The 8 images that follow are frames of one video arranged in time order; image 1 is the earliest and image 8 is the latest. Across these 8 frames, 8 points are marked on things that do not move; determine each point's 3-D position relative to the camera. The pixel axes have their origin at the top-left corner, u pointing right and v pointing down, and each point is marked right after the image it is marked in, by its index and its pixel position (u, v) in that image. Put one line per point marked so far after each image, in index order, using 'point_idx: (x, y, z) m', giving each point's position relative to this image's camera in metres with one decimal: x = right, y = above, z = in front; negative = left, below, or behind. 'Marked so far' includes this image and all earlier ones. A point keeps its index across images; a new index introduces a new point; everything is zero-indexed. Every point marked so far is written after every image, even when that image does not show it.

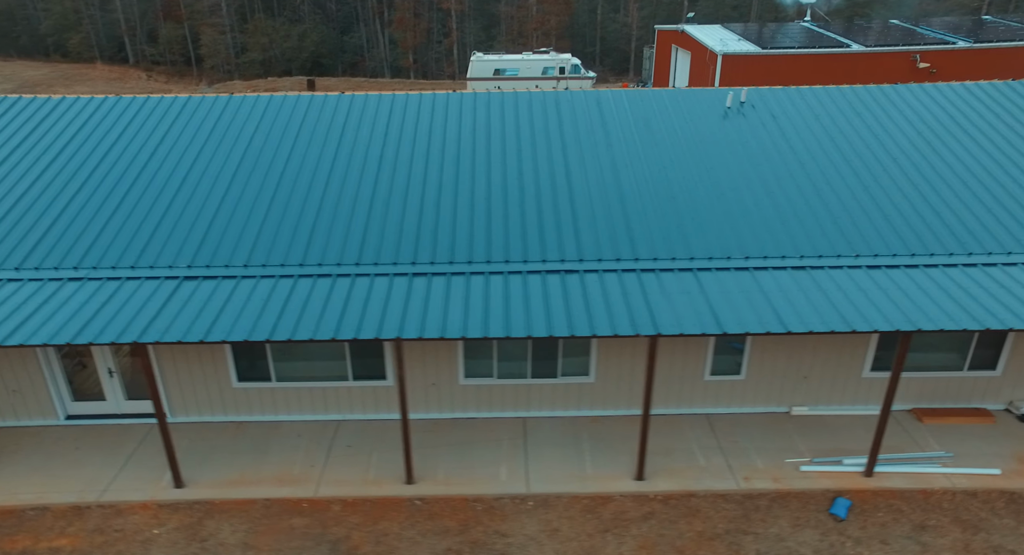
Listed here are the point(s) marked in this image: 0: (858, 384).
0: (+4.6, -1.4, +8.5) m
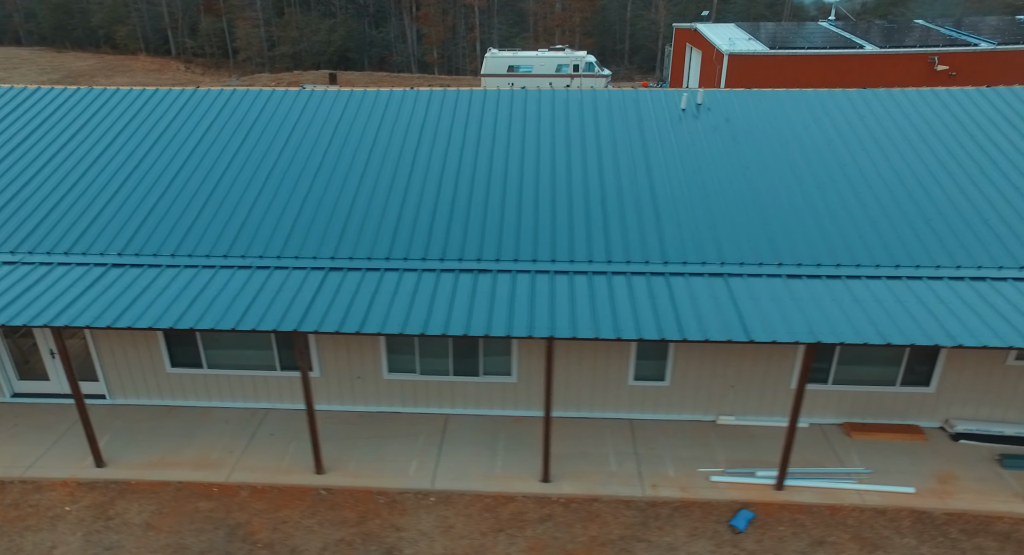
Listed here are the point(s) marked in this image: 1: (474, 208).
0: (+3.6, -1.5, +8.3) m
1: (-0.6, +1.0, +8.9) m
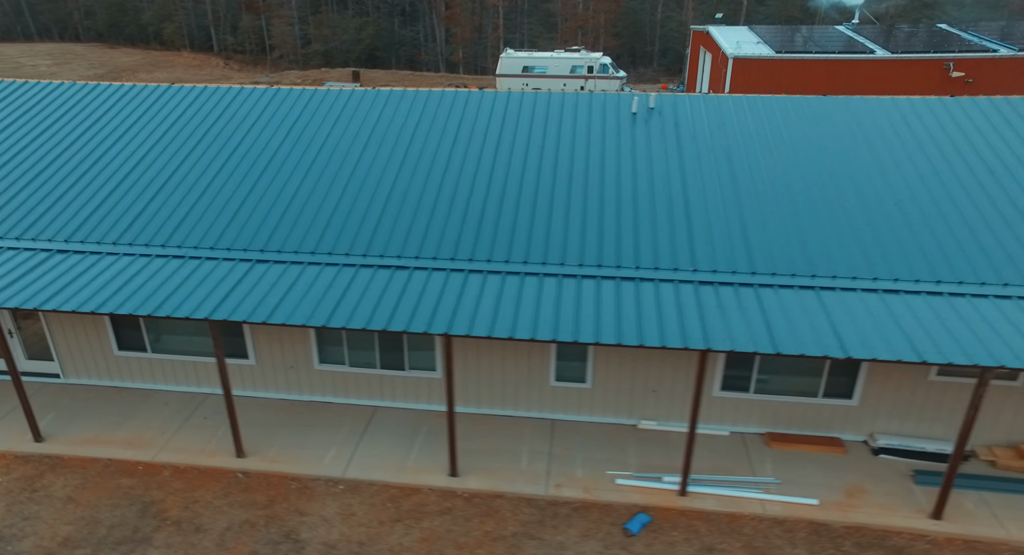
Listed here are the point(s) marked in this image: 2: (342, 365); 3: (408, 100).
0: (+2.6, -1.6, +8.3) m
1: (-1.5, +1.0, +9.1) m
2: (-2.3, -1.2, +8.8) m
3: (-1.9, +3.1, +11.0) m
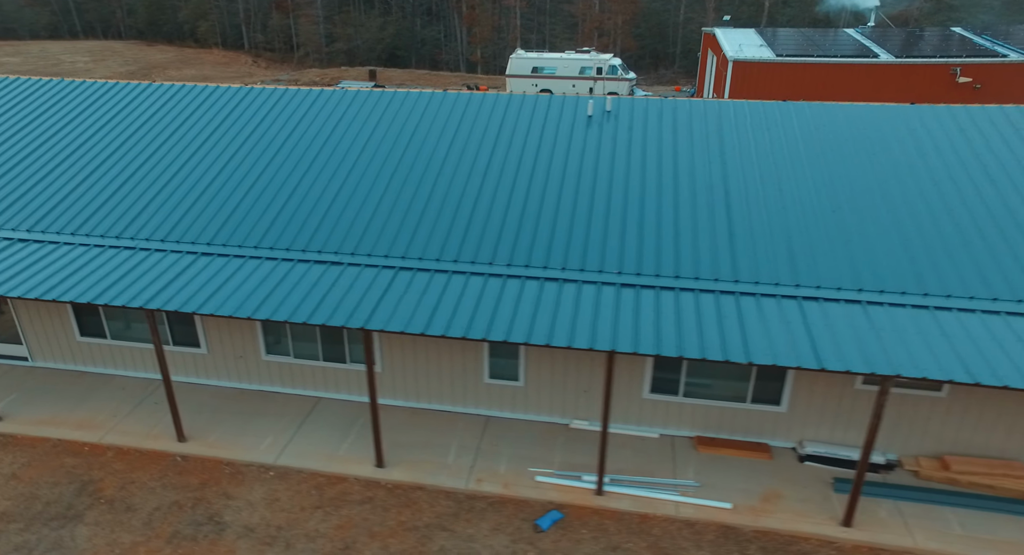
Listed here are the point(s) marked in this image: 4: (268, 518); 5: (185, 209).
0: (+1.7, -1.7, +8.4) m
1: (-2.3, +1.1, +9.4) m
2: (-3.2, -1.1, +9.1) m
3: (-2.6, +3.1, +11.3) m
4: (-2.8, -2.7, +7.3) m
5: (-4.9, +1.0, +9.5) m
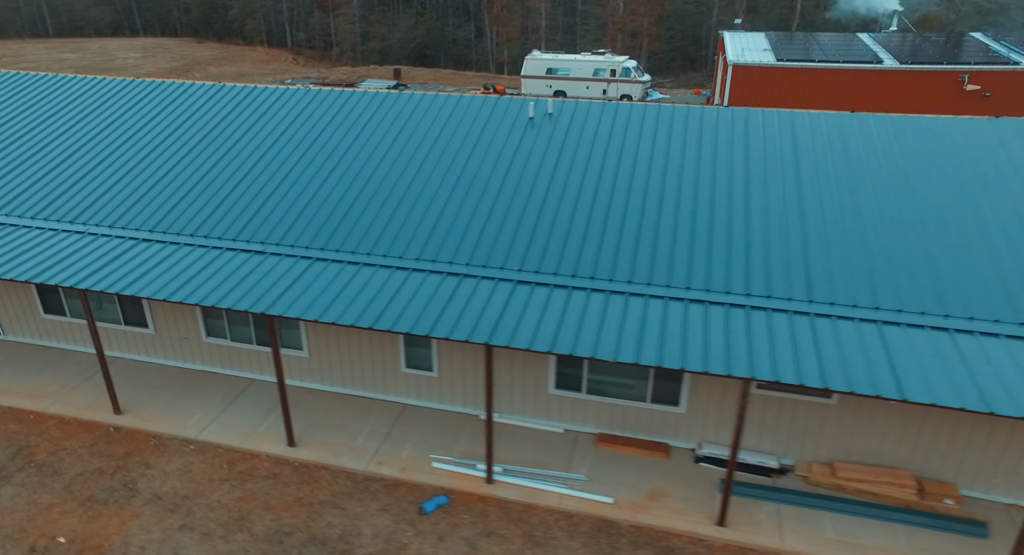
0: (+0.4, -1.6, +8.6) m
1: (-3.4, +1.2, +9.9) m
2: (-4.3, -0.9, +9.6) m
3: (-3.4, +3.3, +11.8) m
4: (-4.1, -2.6, +7.8) m
5: (-5.9, +1.3, +10.1) m
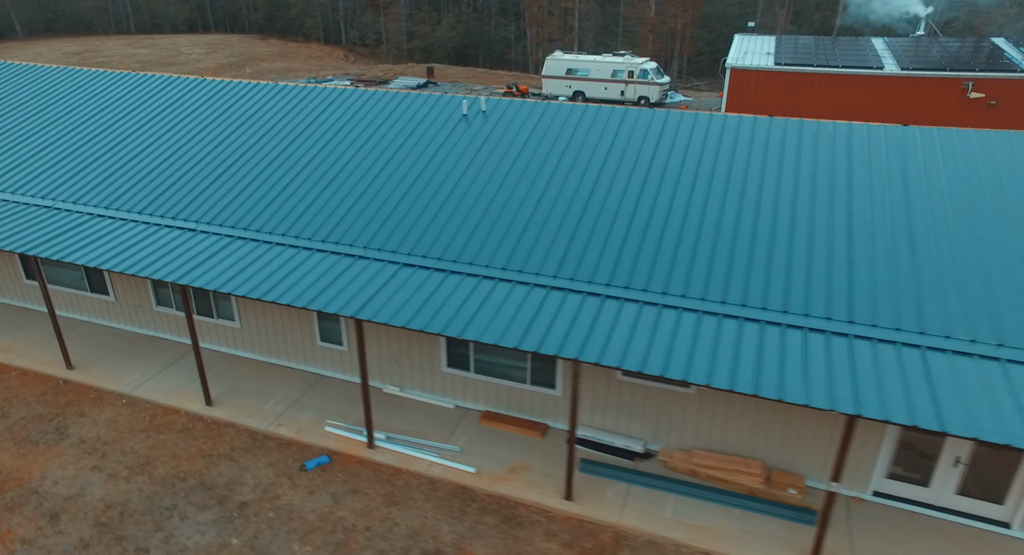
0: (-1.0, -1.4, +9.2) m
1: (-4.6, +1.6, +10.8) m
2: (-5.7, -0.5, +10.6) m
3: (-4.4, +3.7, +12.7) m
4: (-5.7, -2.2, +8.8) m
5: (-7.1, +1.7, +11.3) m
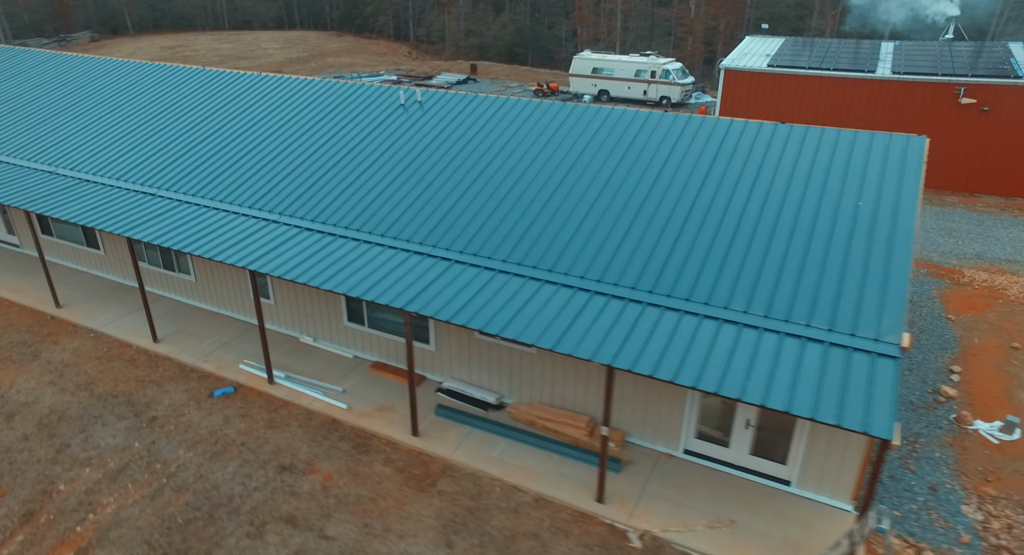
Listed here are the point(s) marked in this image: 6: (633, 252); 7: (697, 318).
0: (-2.8, -0.9, +10.5) m
1: (-6.0, +2.3, +12.5) m
2: (-7.2, +0.3, +12.5) m
3: (-5.5, +4.4, +14.4) m
4: (-7.5, -1.4, +10.7) m
5: (-8.4, +2.6, +13.2) m
6: (+1.7, +0.3, +8.5) m
7: (+2.1, -0.5, +7.4) m
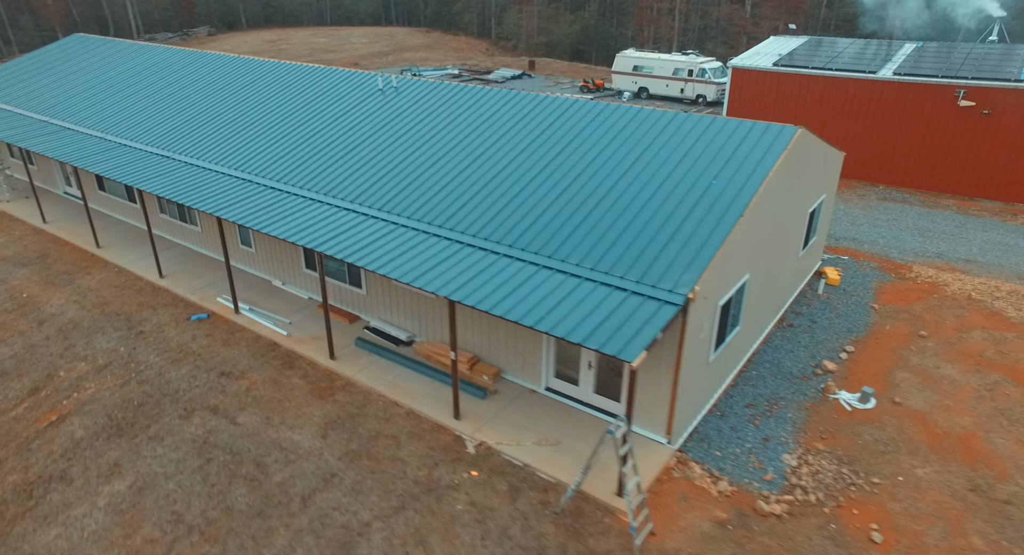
0: (-4.1, 0.0, +12.5) m
1: (-6.8, +3.4, +14.9) m
2: (-8.1, +1.5, +15.0) m
3: (-6.0, +5.4, +16.7) m
4: (-8.7, -0.2, +13.3) m
5: (-9.1, +3.9, +15.9) m
6: (+0.1, +0.9, +9.9) m
7: (+0.4, +0.1, +8.8) m
